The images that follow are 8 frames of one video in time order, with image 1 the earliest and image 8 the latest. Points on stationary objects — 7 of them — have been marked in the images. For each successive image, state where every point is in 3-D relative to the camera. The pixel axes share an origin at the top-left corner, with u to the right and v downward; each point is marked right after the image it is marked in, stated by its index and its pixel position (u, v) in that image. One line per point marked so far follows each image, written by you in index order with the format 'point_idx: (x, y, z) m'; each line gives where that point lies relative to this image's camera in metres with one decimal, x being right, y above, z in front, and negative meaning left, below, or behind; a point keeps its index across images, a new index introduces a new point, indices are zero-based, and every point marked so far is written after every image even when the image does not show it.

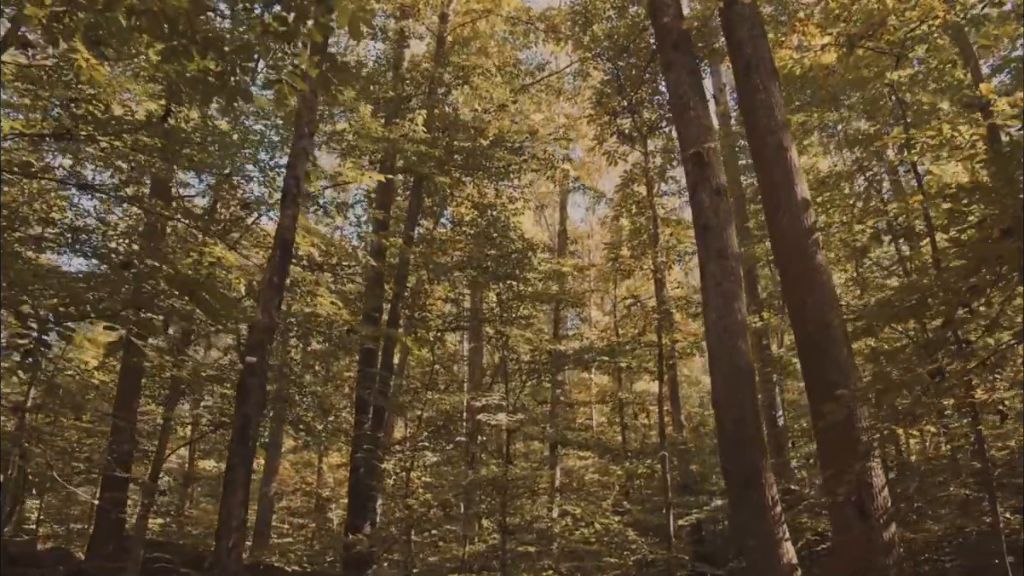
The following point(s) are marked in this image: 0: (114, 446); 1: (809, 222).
0: (-5.4, -2.1, +9.7) m
1: (+2.2, +0.5, +5.3) m
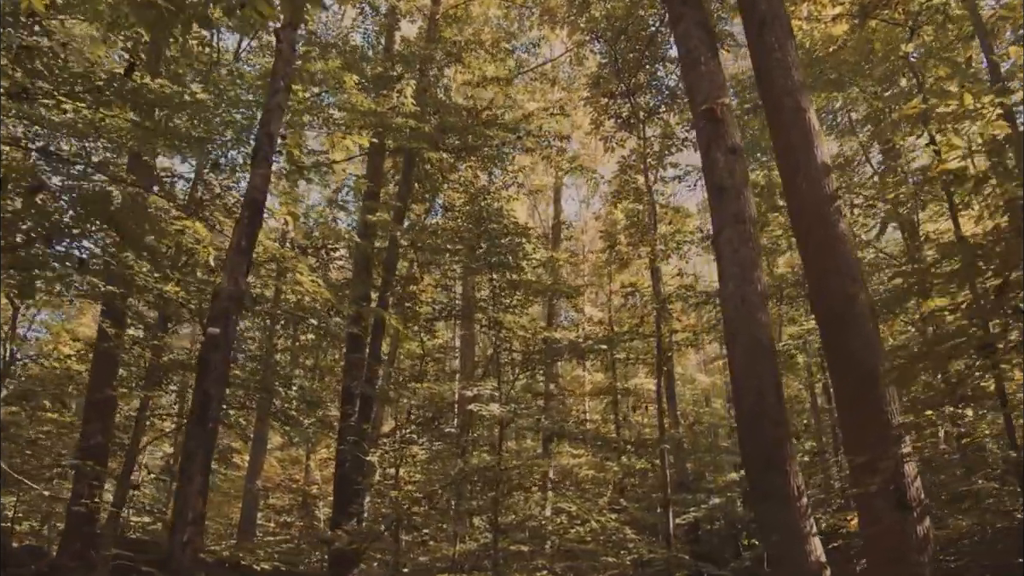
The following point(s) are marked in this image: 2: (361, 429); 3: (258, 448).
0: (-5.5, -1.9, +9.2) m
1: (+2.2, +0.7, +4.8) m
2: (-2.3, -2.1, +10.9) m
3: (-5.3, -3.3, +14.8) m
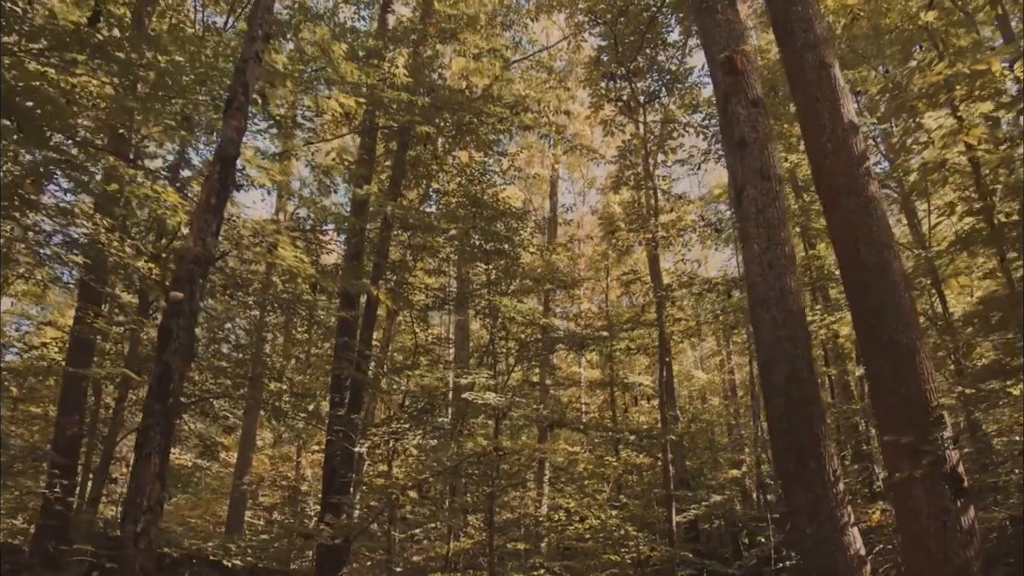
0: (-5.5, -1.7, +8.7) m
1: (+2.2, +0.9, +4.4) m
2: (-2.4, -1.9, +10.5) m
3: (-5.3, -3.1, +14.4) m
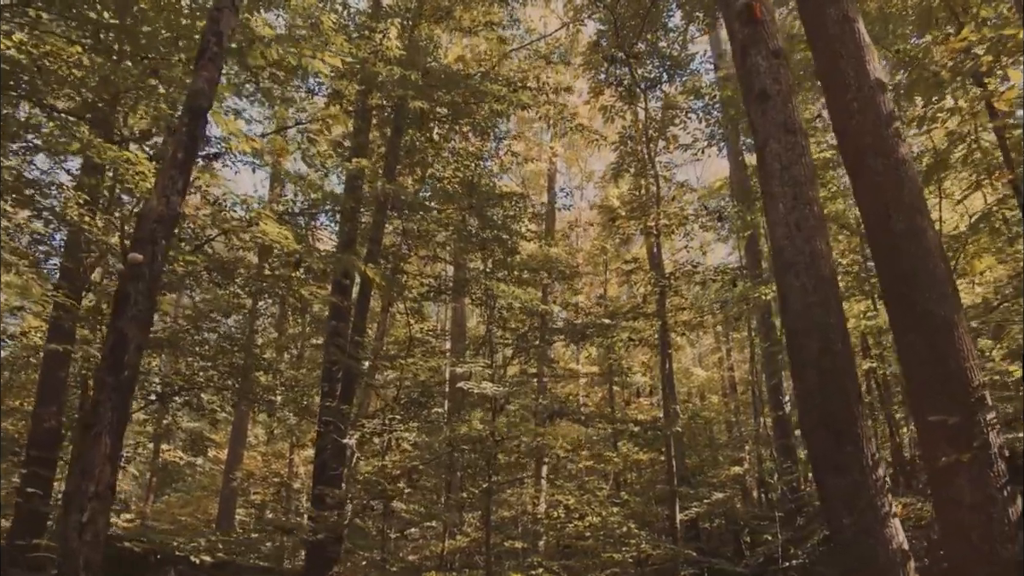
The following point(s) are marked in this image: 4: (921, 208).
0: (-5.6, -1.6, +8.3) m
1: (+2.2, +1.0, +4.1) m
2: (-2.4, -1.8, +10.1) m
3: (-5.4, -3.0, +14.0) m
4: (+2.4, +0.5, +4.1) m
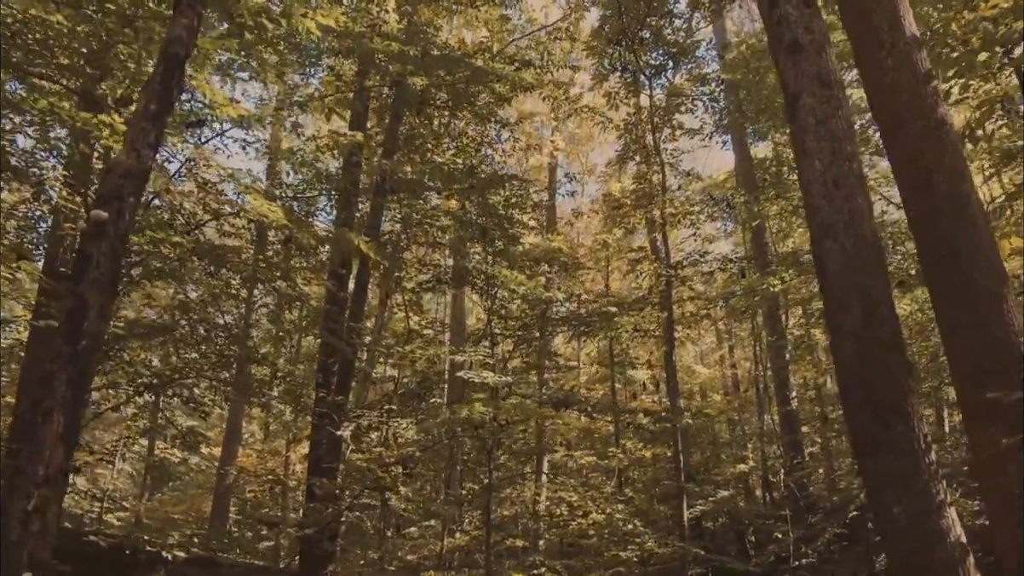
0: (-5.6, -1.4, +8.0) m
1: (+2.2, +1.2, +3.8) m
2: (-2.4, -1.6, +9.8) m
3: (-5.4, -2.8, +13.6) m
4: (+2.4, +0.6, +3.8) m
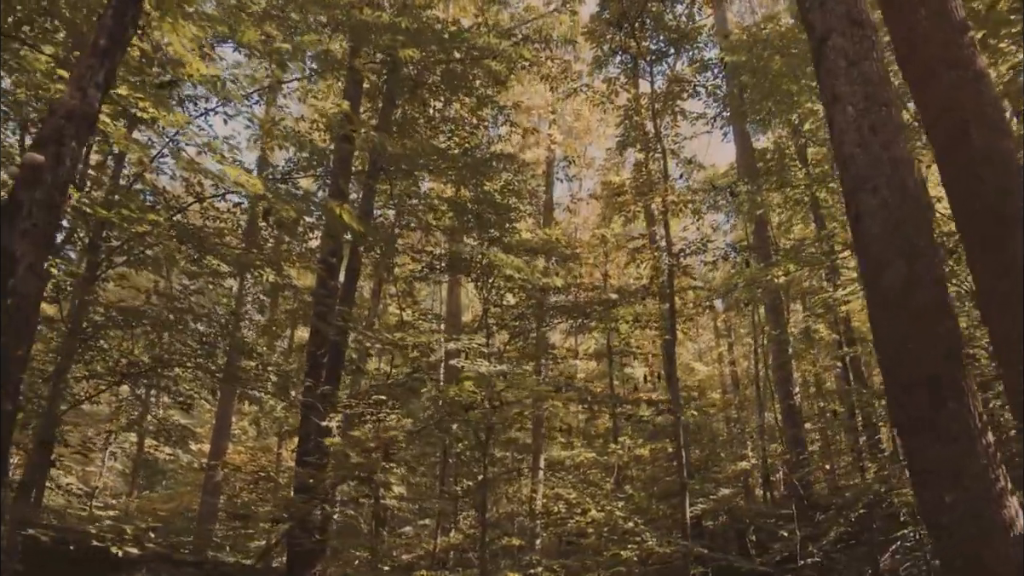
0: (-5.6, -1.3, +7.6) m
1: (+2.2, +1.3, +3.4) m
2: (-2.5, -1.5, +9.5) m
3: (-5.5, -2.7, +13.3) m
4: (+2.4, +0.7, +3.5) m
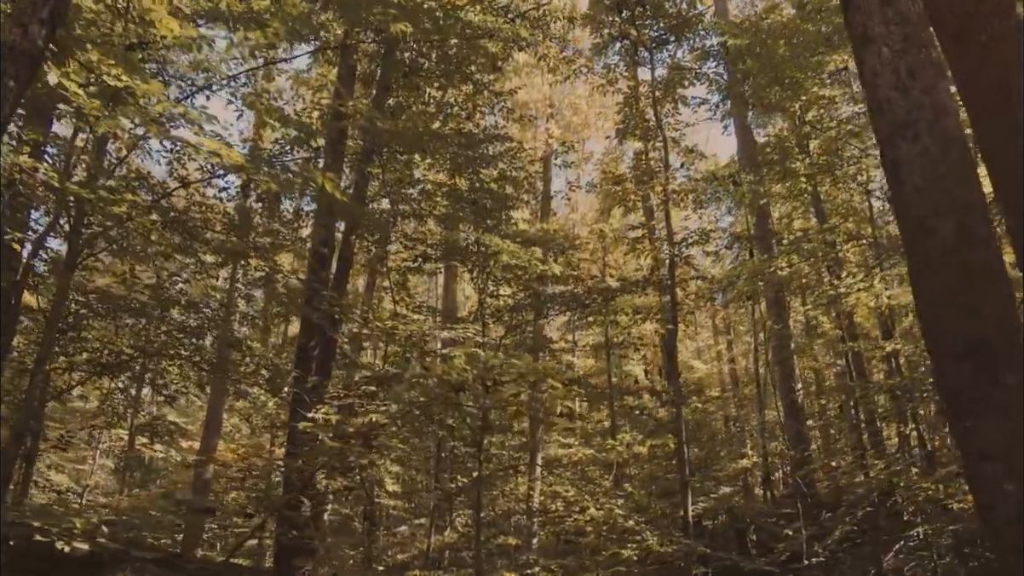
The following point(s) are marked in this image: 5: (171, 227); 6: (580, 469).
0: (-5.6, -1.1, +7.3) m
1: (+2.2, +1.4, +3.2) m
2: (-2.5, -1.4, +9.2) m
3: (-5.5, -2.6, +13.0) m
4: (+2.4, +0.9, +3.2) m
5: (-3.6, +0.6, +7.5) m
6: (+1.1, -2.9, +11.2) m
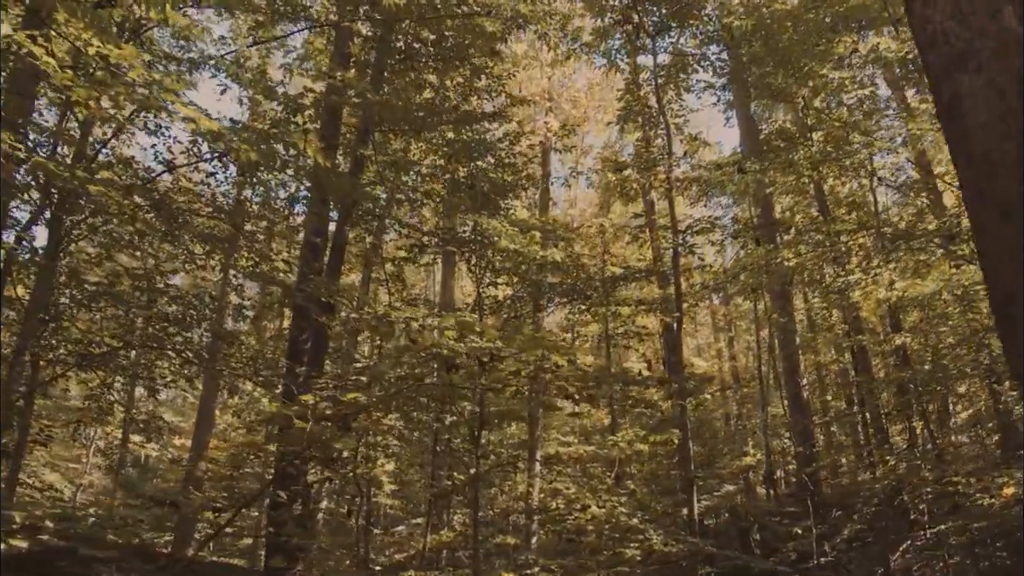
0: (-5.6, -1.0, +7.0) m
1: (+2.2, +1.6, +2.9) m
2: (-2.5, -1.2, +8.9) m
3: (-5.5, -2.4, +12.7) m
4: (+2.4, +1.0, +2.9) m
5: (-3.6, +0.8, +7.2) m
6: (+1.0, -2.7, +10.9) m
